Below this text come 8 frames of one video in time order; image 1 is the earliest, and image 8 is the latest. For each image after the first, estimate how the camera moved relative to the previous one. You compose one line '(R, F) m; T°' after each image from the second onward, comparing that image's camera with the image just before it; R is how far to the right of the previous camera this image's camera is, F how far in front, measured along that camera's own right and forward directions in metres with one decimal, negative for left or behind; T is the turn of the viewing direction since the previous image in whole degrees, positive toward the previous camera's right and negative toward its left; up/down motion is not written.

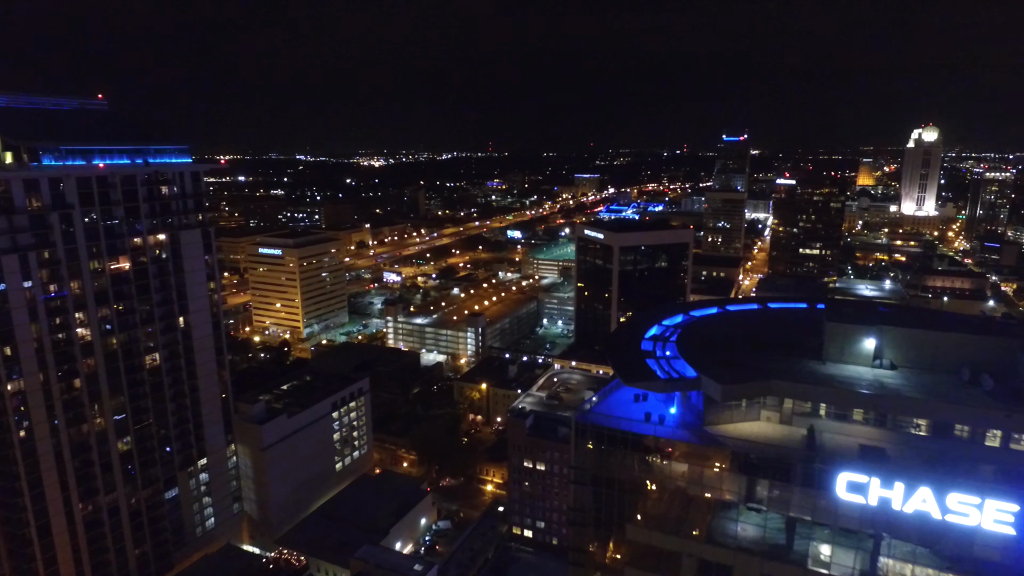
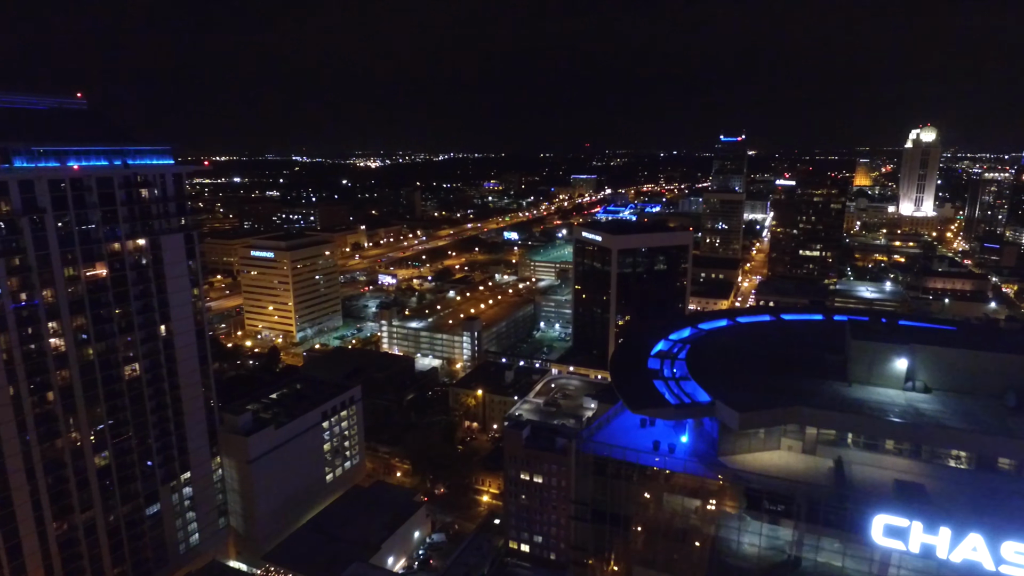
(0.0, +0.8) m; 0°
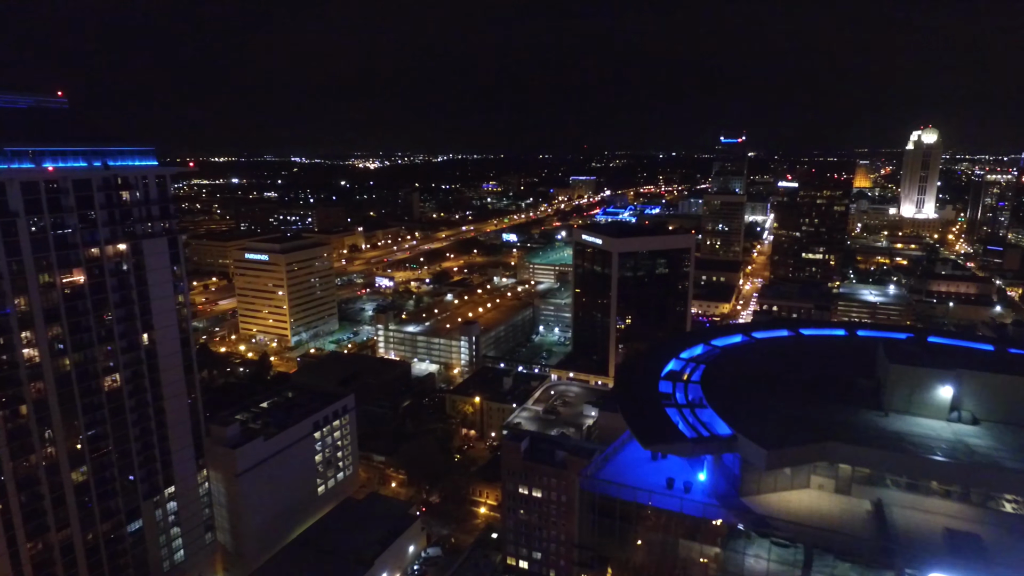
(0.0, +0.8) m; 0°
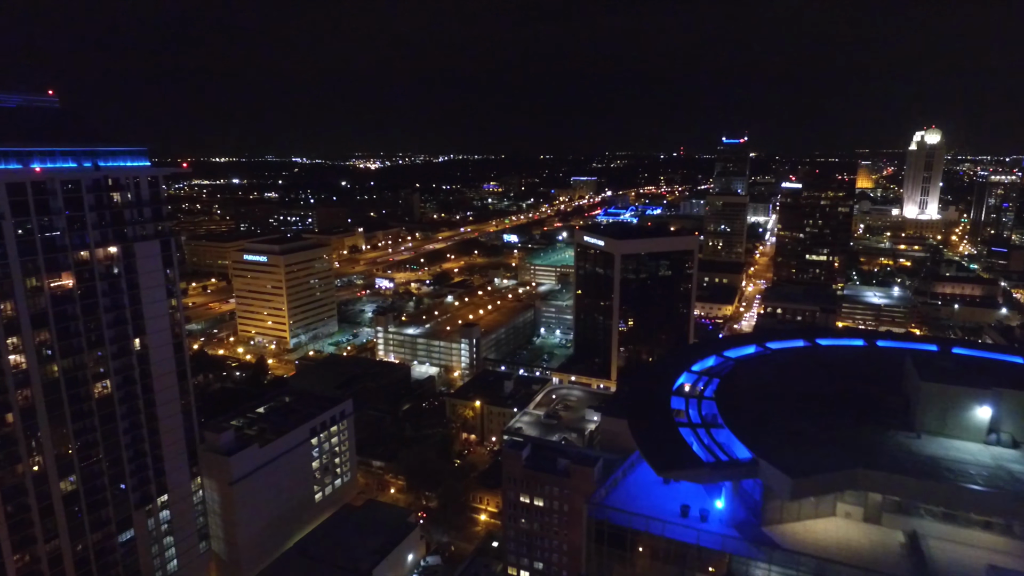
(0.0, +0.5) m; 0°
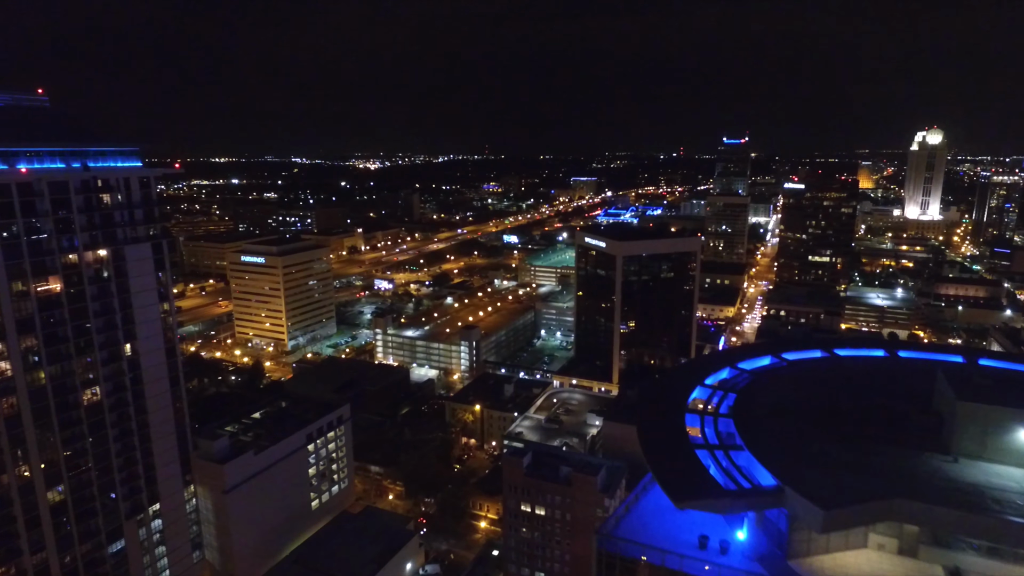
(0.0, +0.5) m; 0°
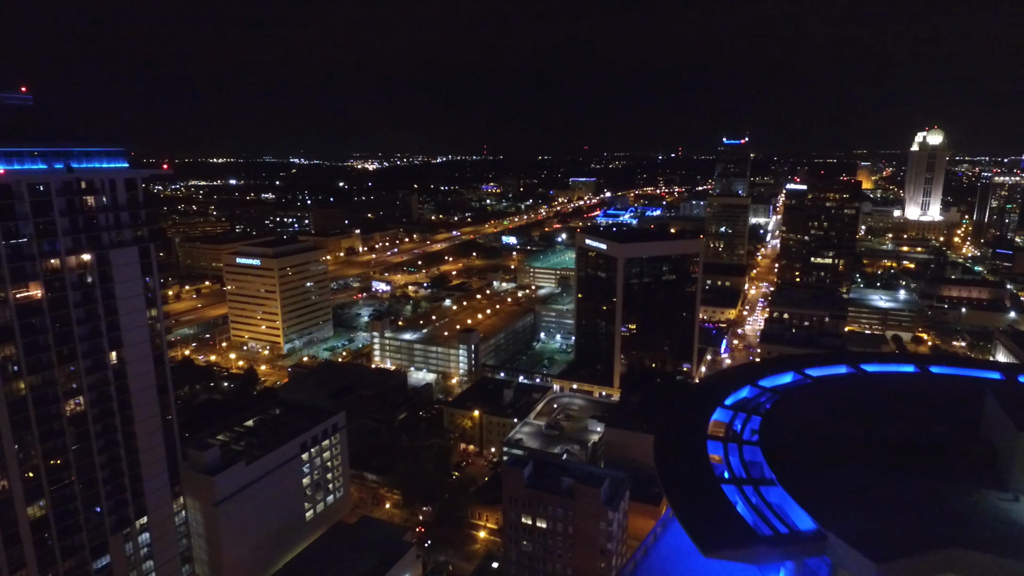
(-0.1, +0.6) m; 0°
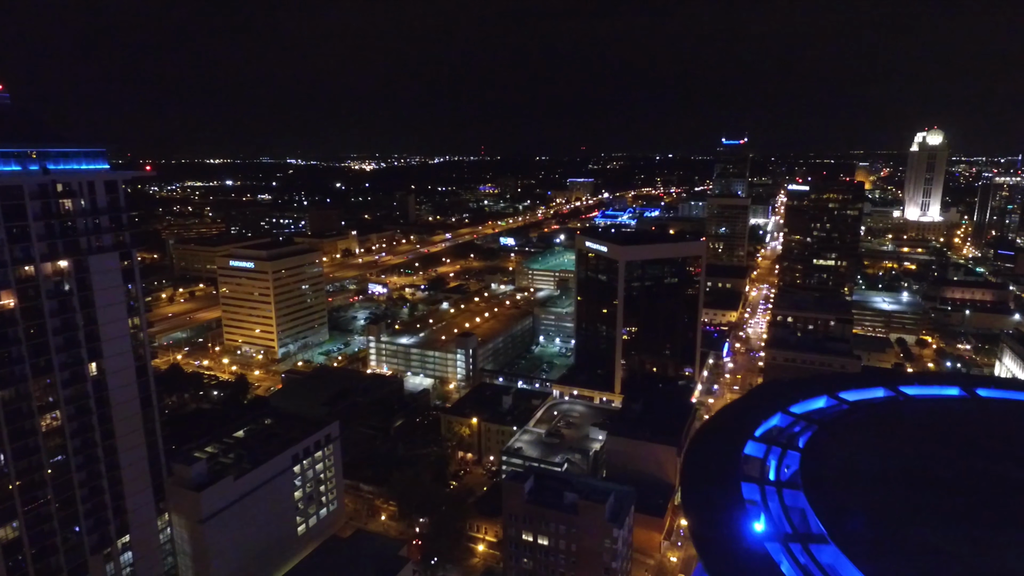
(-0.1, +0.8) m; 0°
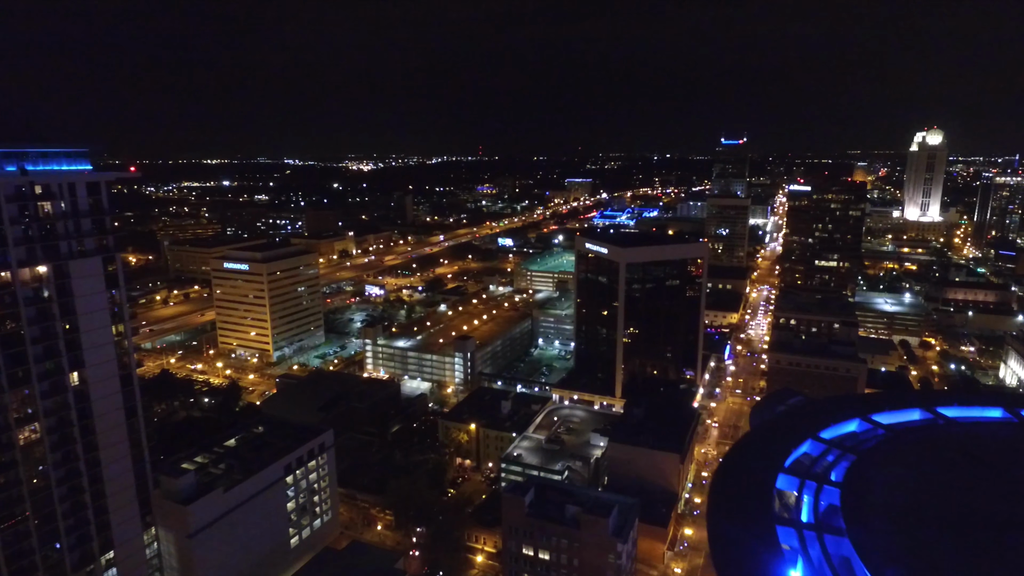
(0.0, +0.6) m; 0°
